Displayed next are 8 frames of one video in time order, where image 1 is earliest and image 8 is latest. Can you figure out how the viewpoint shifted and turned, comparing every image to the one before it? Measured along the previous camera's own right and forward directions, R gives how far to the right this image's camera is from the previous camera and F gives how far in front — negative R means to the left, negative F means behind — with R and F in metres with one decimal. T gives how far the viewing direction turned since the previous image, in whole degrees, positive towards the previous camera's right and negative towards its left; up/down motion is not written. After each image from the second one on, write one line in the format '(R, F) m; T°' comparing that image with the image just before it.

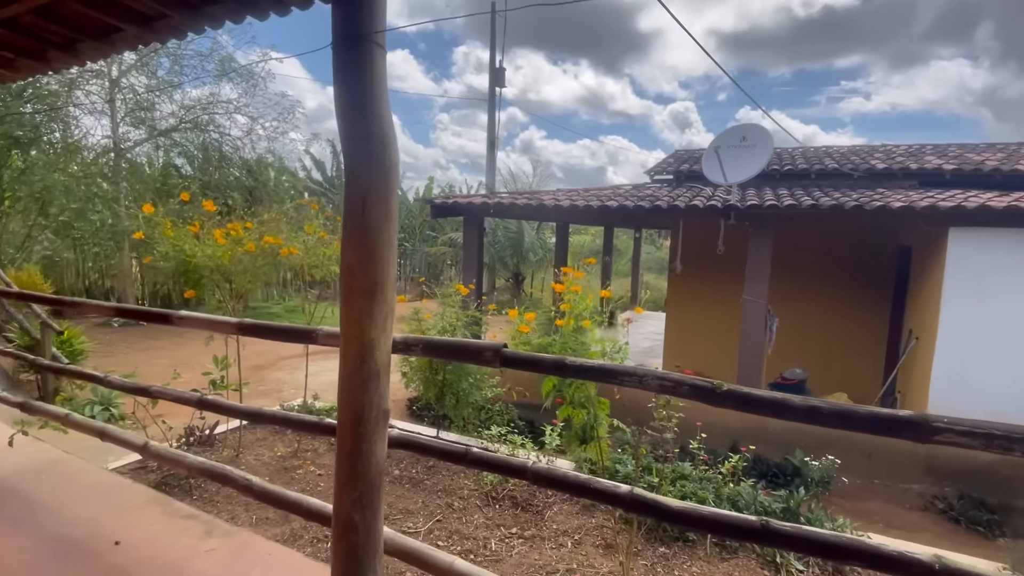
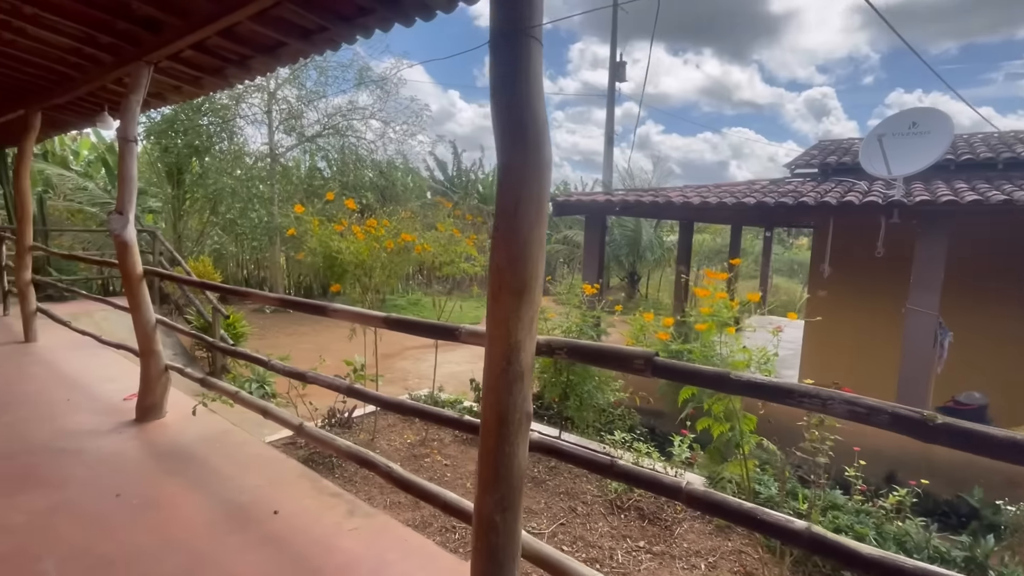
(-0.1, 0.0) m; -12°
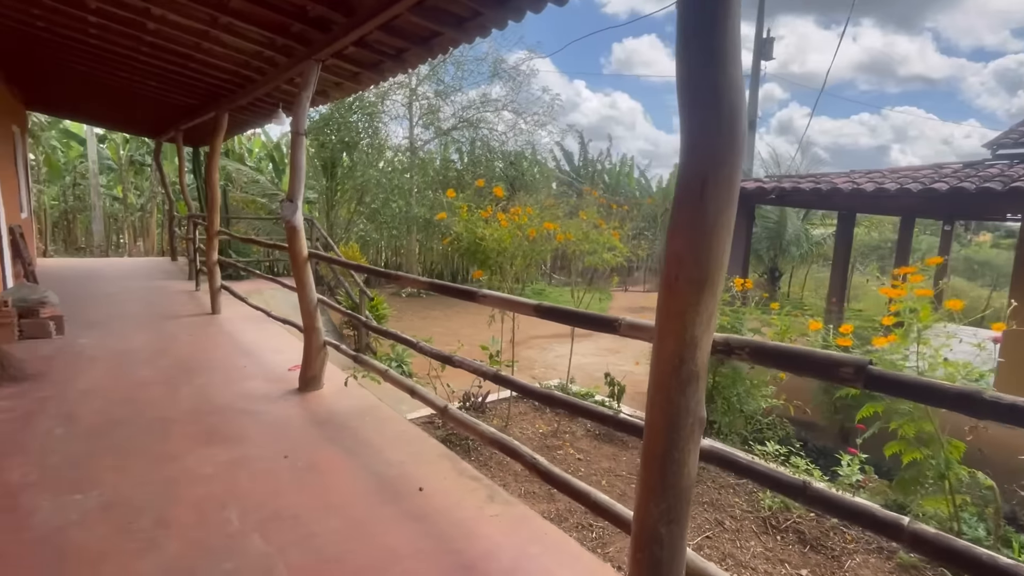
(-0.1, +0.1) m; -13°
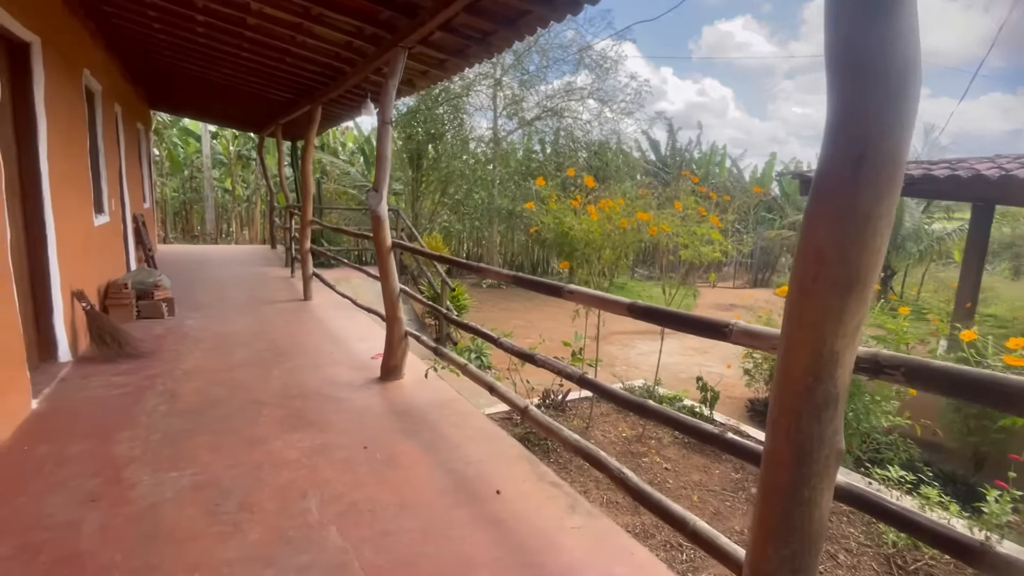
(0.0, +0.1) m; -8°
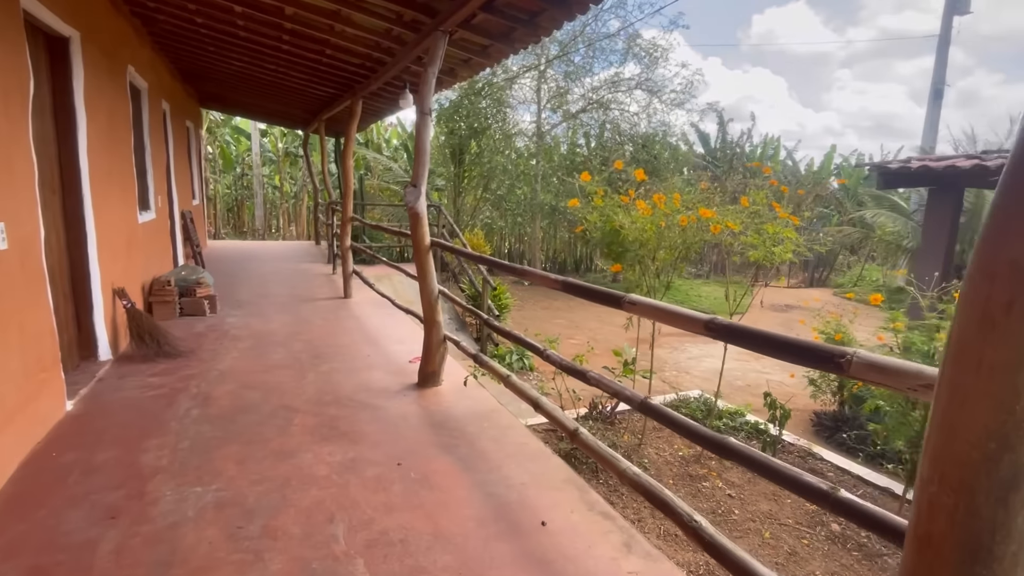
(0.0, +0.2) m; -4°
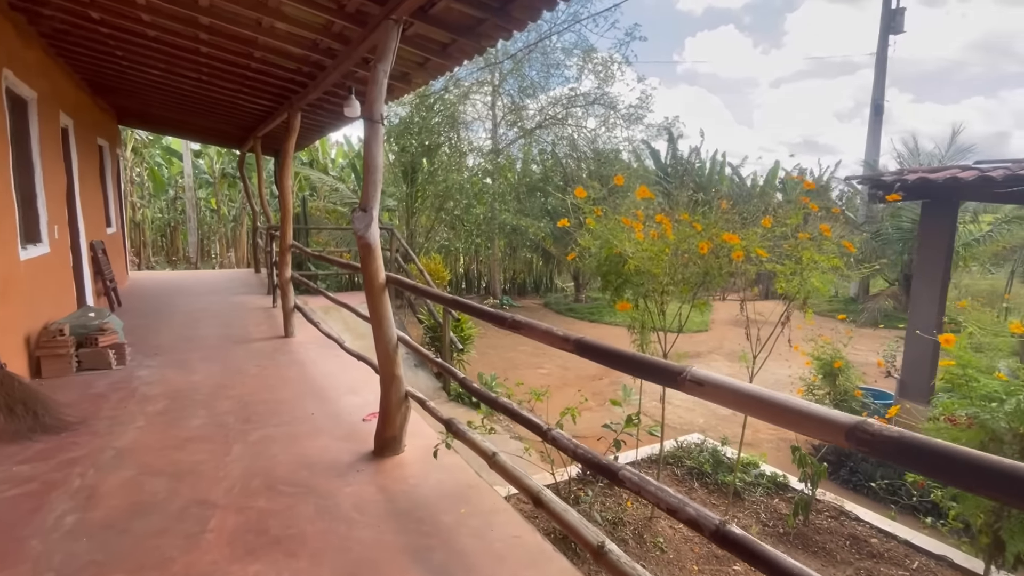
(-0.1, +0.5) m; +5°
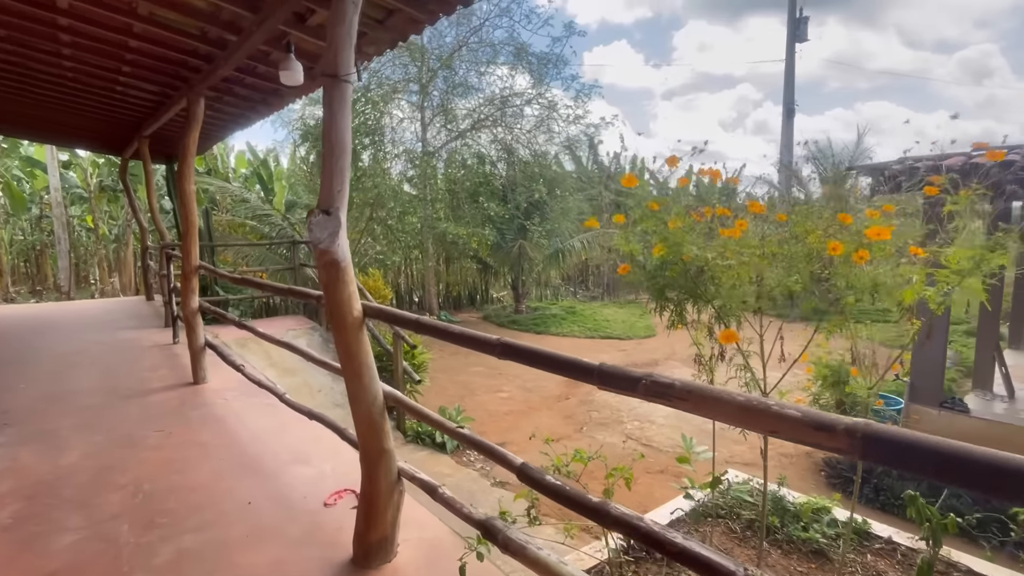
(-0.4, +0.7) m; +9°
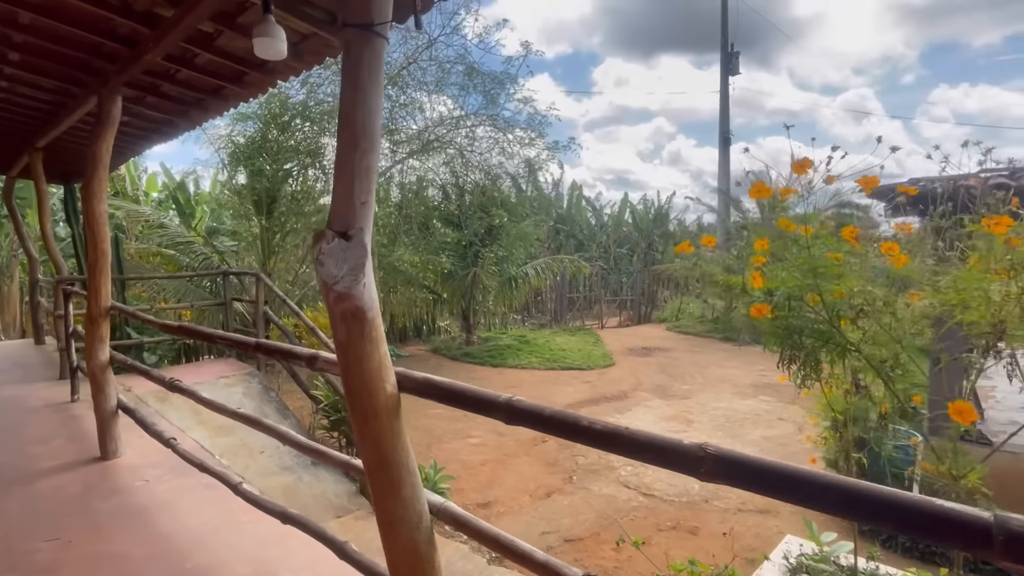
(-0.4, +0.5) m; +7°
